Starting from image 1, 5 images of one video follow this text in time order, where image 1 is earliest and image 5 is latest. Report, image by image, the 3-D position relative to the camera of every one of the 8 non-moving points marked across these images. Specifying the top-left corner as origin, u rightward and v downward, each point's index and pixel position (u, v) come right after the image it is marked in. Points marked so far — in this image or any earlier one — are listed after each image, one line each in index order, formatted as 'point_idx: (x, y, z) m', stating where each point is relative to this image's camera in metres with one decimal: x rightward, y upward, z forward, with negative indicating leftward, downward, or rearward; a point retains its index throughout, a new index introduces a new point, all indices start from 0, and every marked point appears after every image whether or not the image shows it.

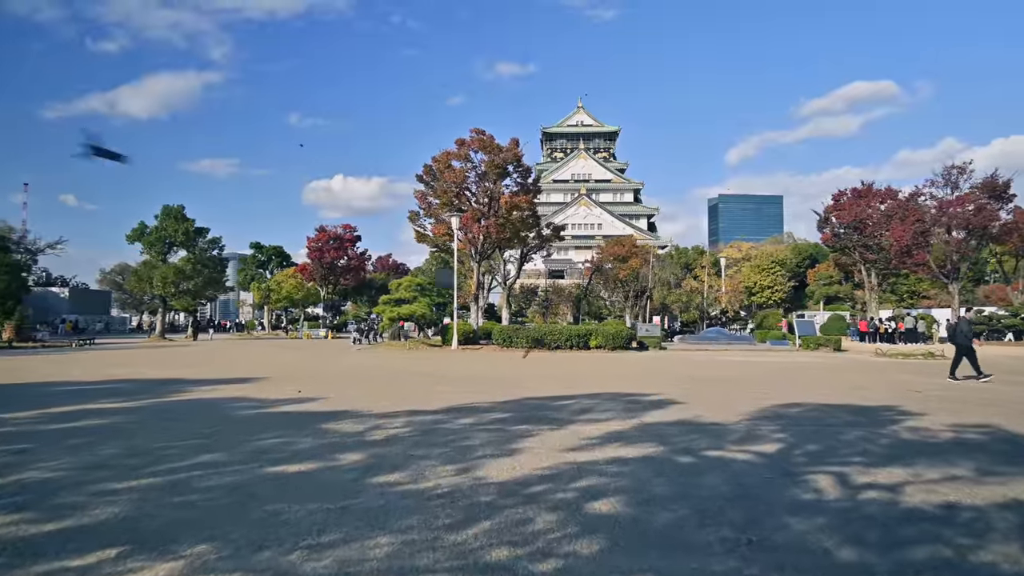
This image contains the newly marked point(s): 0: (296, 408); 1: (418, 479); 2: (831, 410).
0: (-3.1, -1.7, +9.7) m
1: (-0.7, -1.5, +5.4) m
2: (+4.6, -1.8, +9.8) m
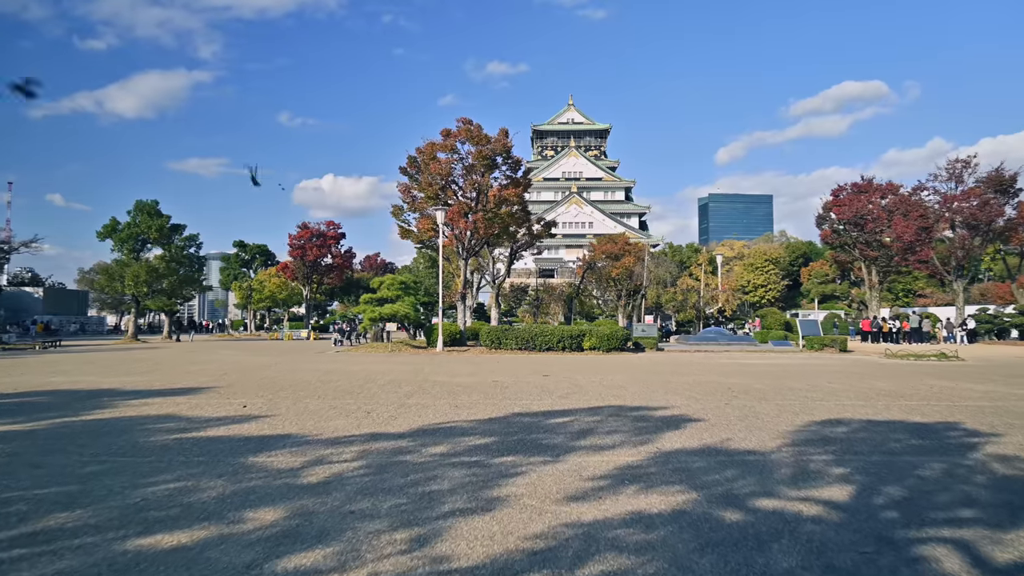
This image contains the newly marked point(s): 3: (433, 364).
0: (-3.3, -1.6, +7.9) m
1: (-0.9, -1.5, +3.6) m
2: (+4.4, -1.7, +8.1) m
3: (-2.3, -2.2, +19.7) m
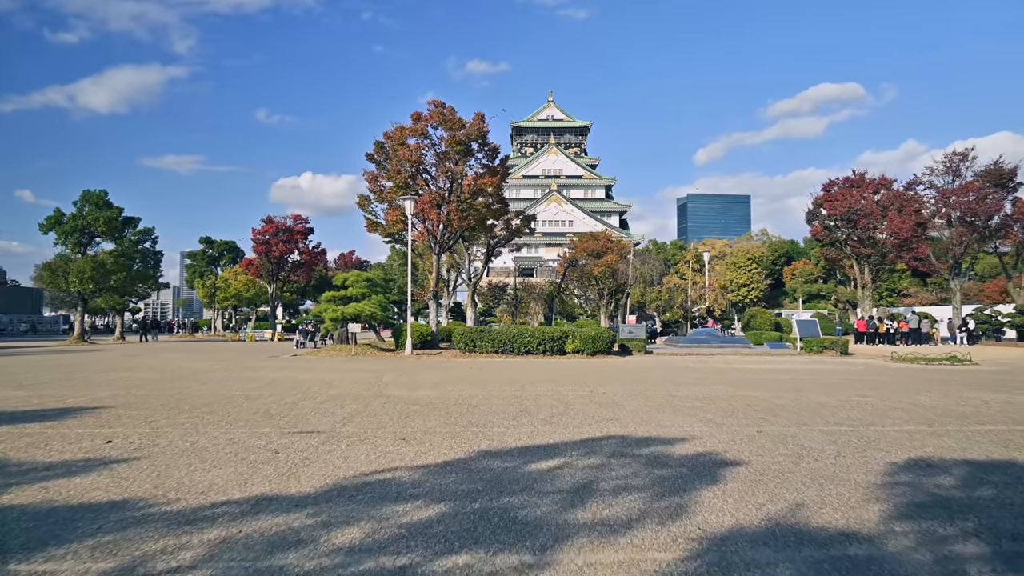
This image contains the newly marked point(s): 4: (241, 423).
0: (-3.6, -1.5, +5.2) m
1: (-1.0, -1.4, +1.0) m
2: (+4.1, -1.6, +5.7) m
3: (-2.9, -2.1, +17.1) m
4: (-3.4, -1.7, +8.6) m
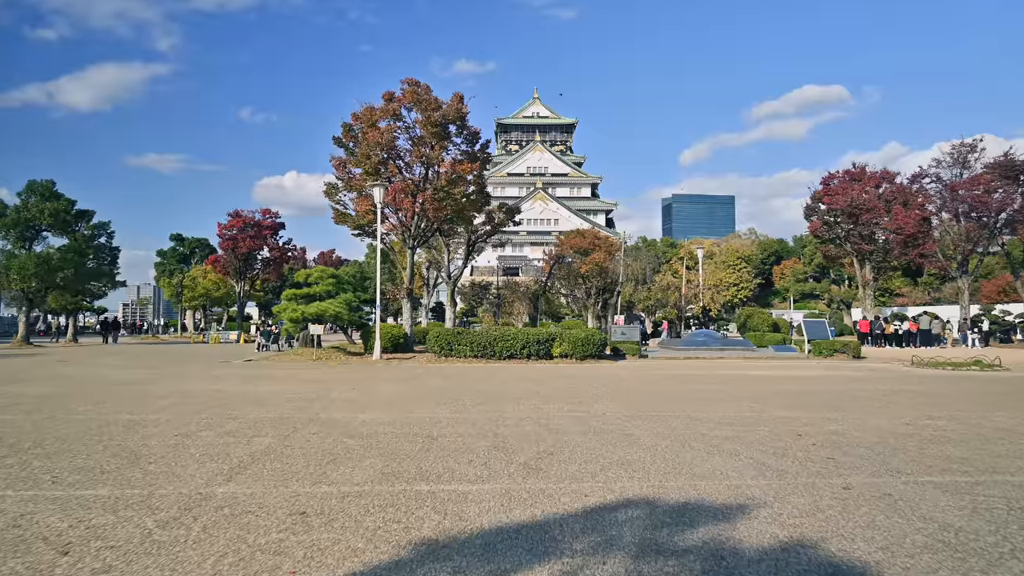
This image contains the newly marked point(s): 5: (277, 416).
0: (-3.8, -1.4, +2.4) m
1: (-1.2, -1.3, -1.7) m
2: (+3.9, -1.5, +3.0) m
3: (-3.4, -2.0, +14.2) m
4: (-3.7, -1.6, +5.8) m
5: (-3.3, -1.8, +9.6) m
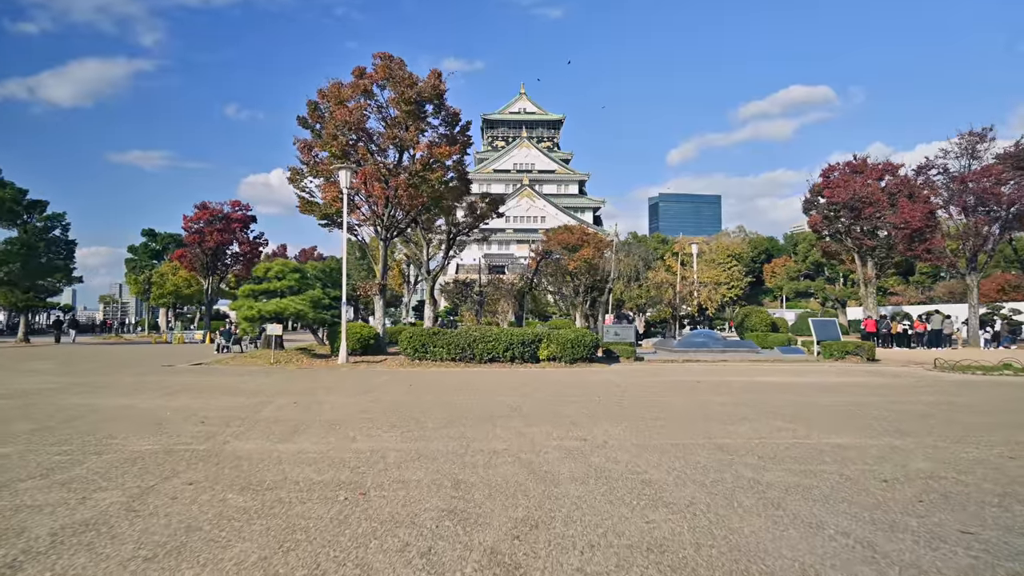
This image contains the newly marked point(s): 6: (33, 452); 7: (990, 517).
0: (-3.9, -1.3, -0.1) m
1: (-1.2, -1.1, -4.2) m
2: (+3.7, -1.4, +0.7) m
3: (-3.8, -1.9, +11.7) m
4: (-3.9, -1.5, +3.2) m
5: (-3.6, -1.6, +7.1) m
6: (-4.7, -1.6, +6.8) m
7: (+3.3, -1.6, +4.8) m
